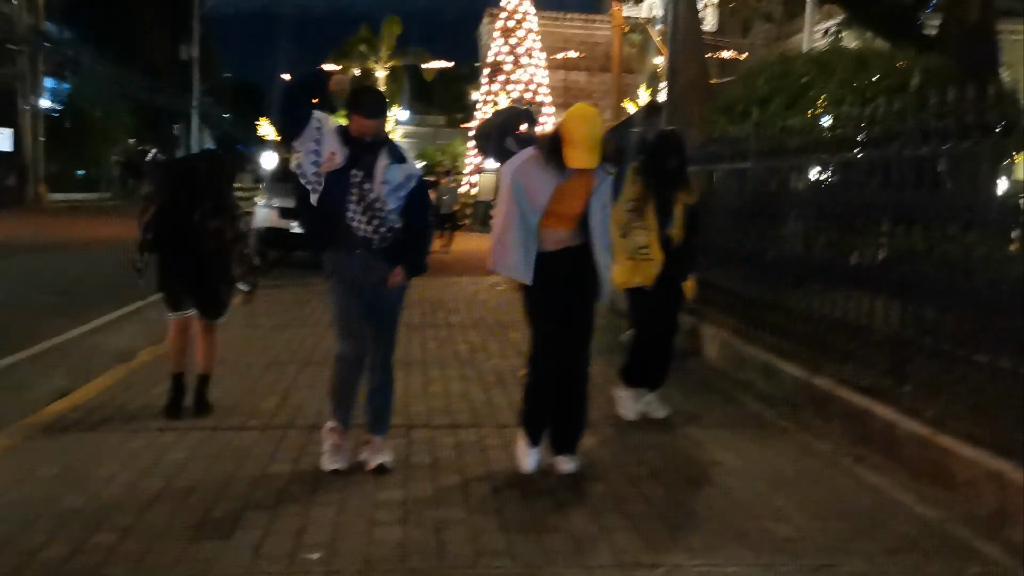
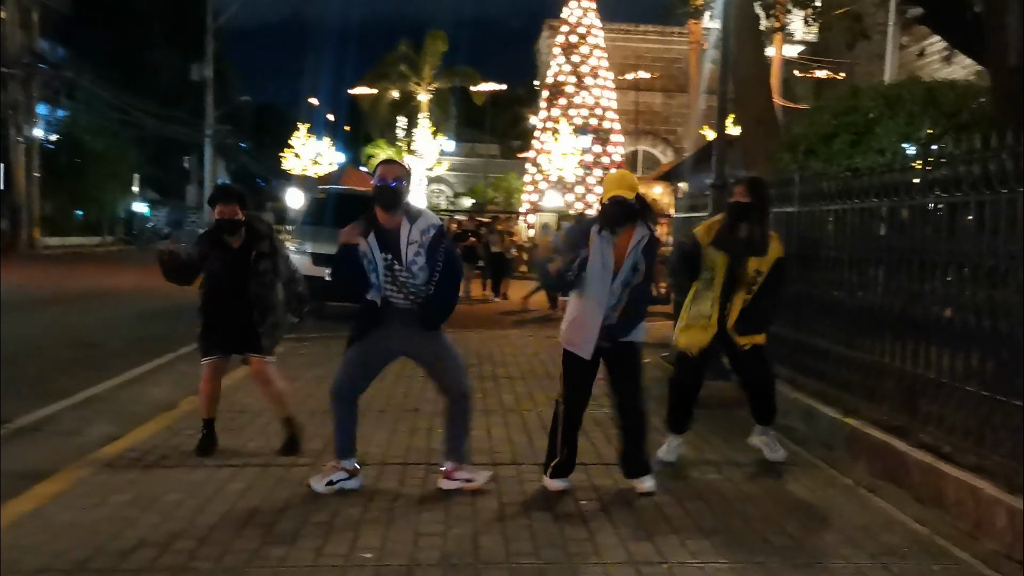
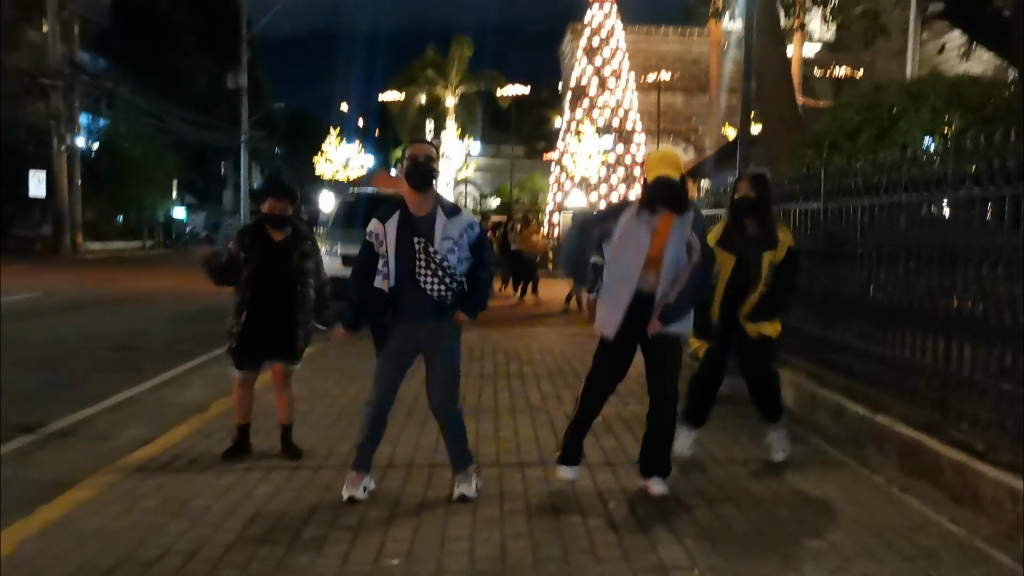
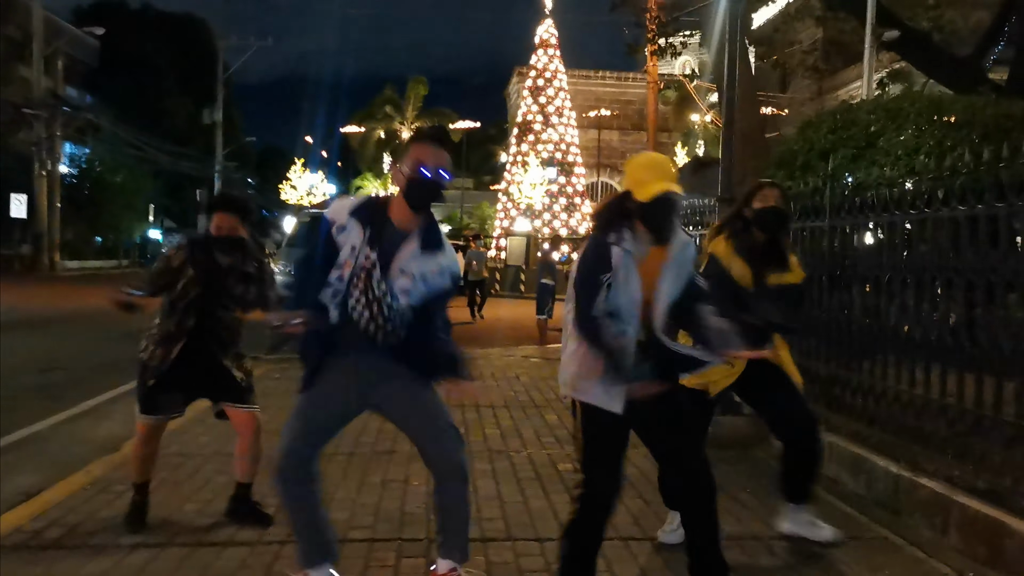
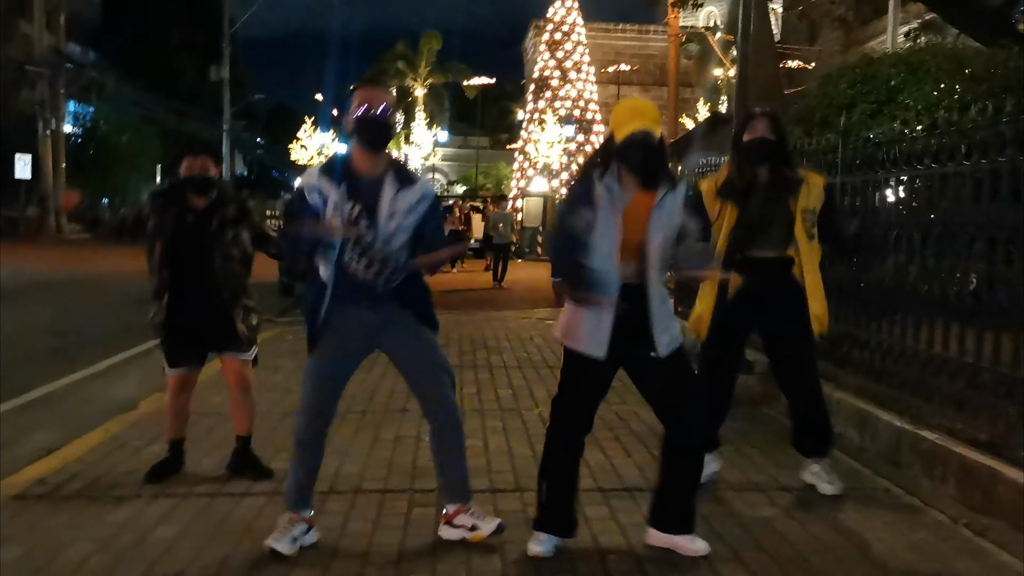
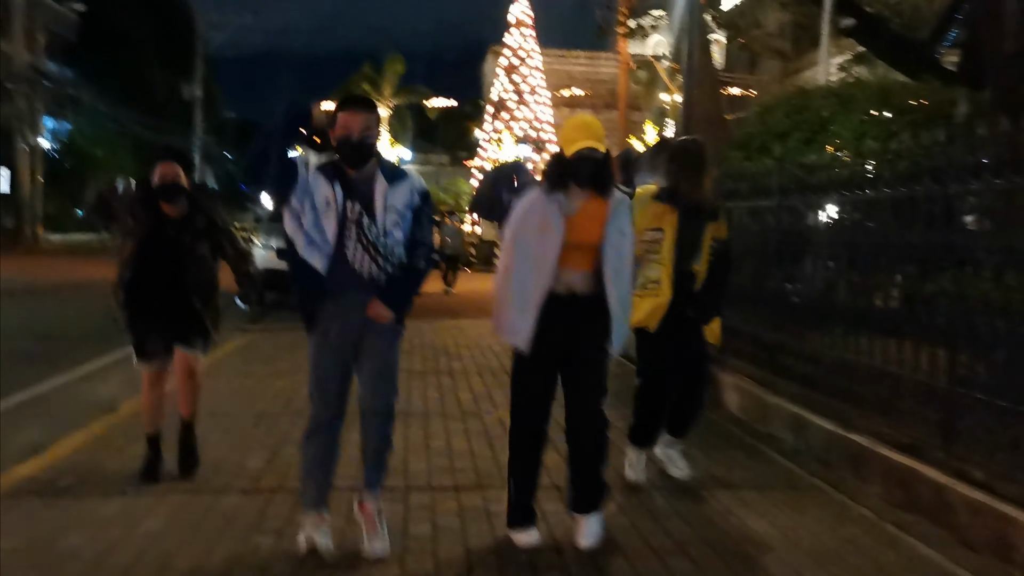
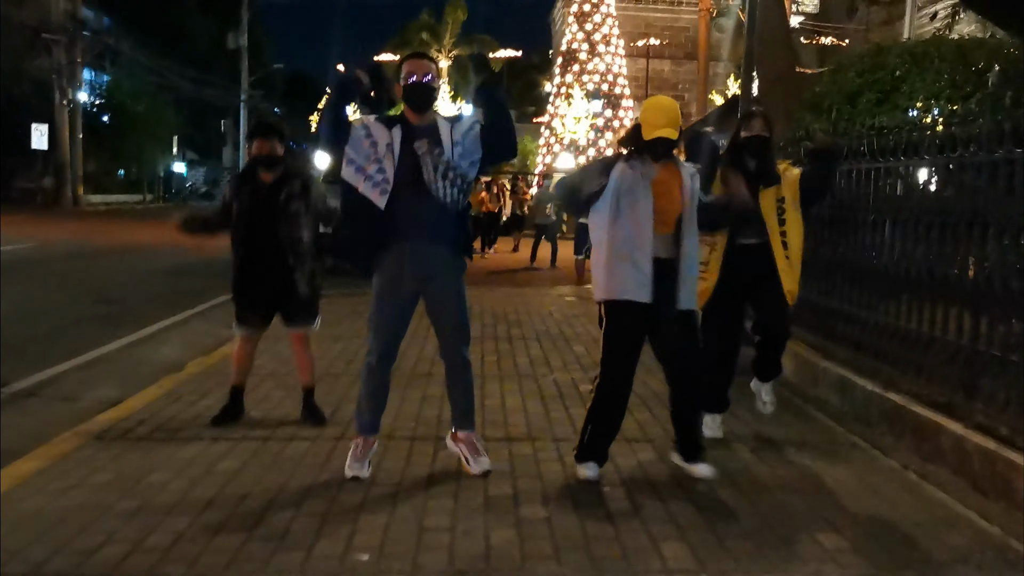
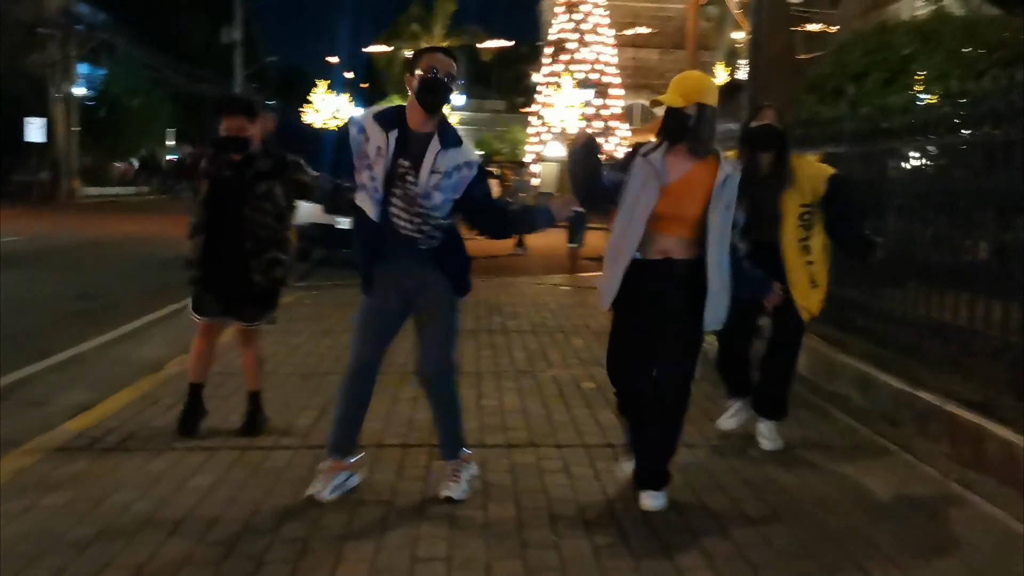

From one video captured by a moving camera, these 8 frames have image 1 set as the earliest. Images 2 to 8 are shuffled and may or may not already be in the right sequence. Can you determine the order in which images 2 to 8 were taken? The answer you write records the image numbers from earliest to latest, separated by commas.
6, 4, 5, 8, 7, 3, 2
